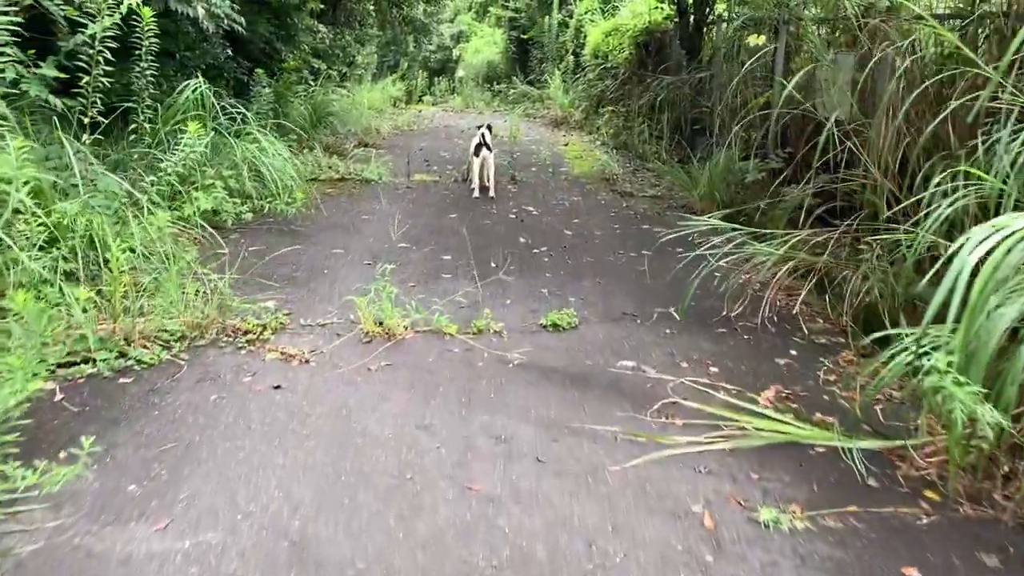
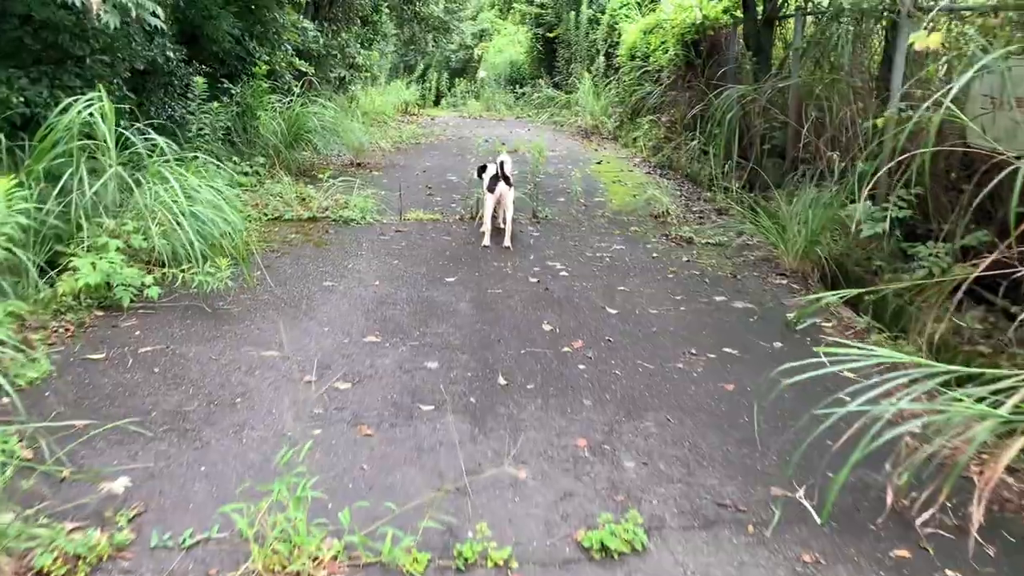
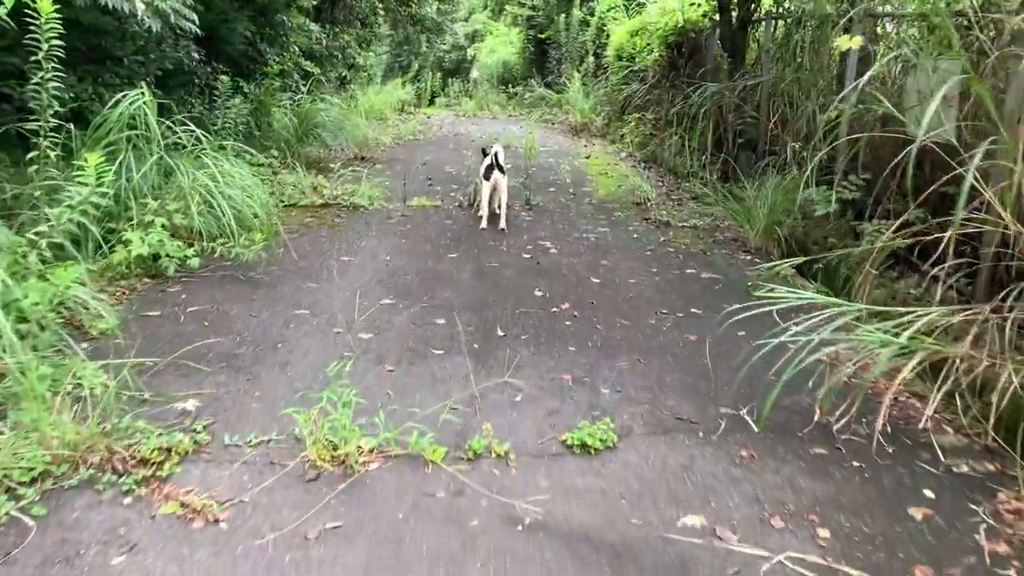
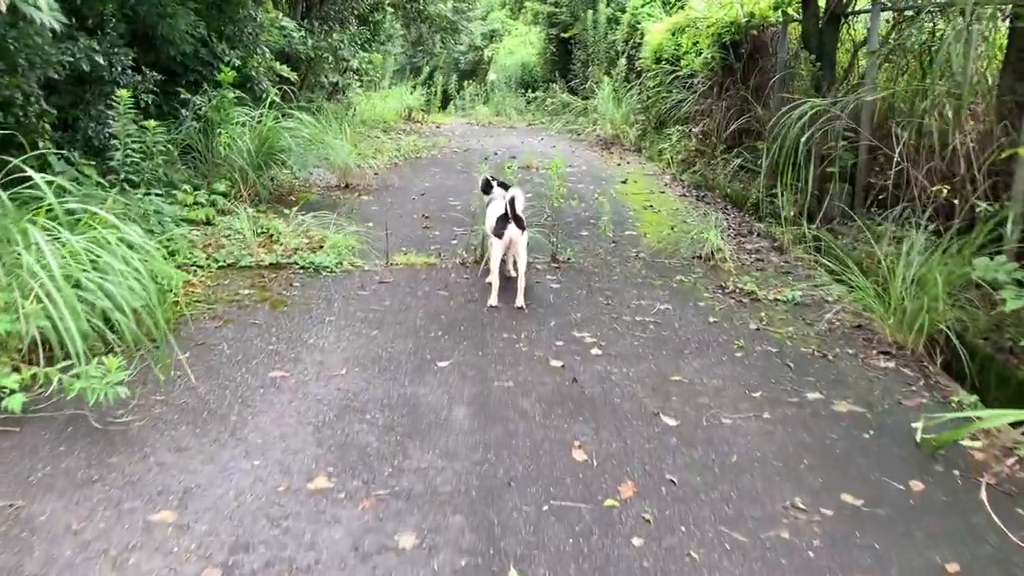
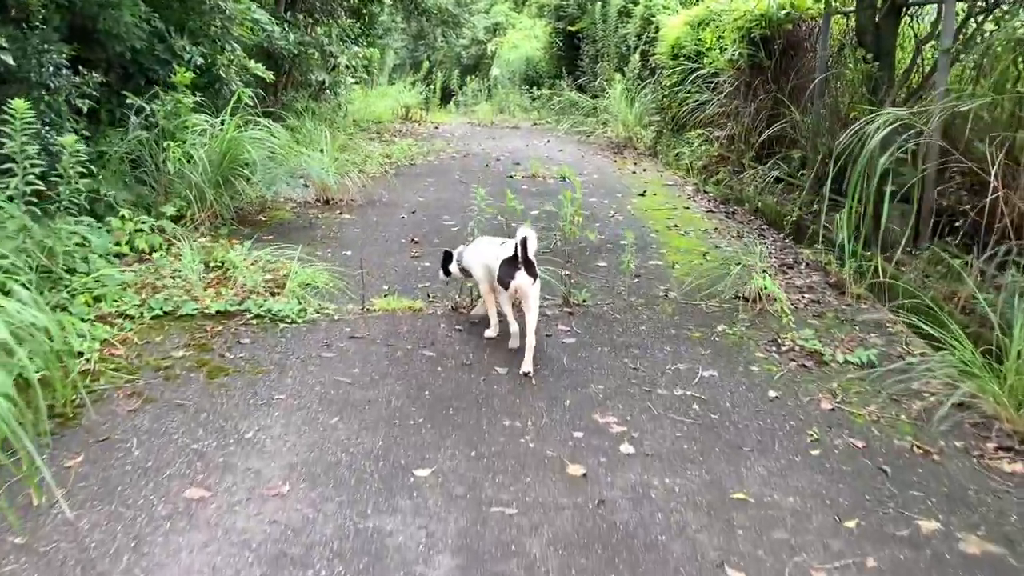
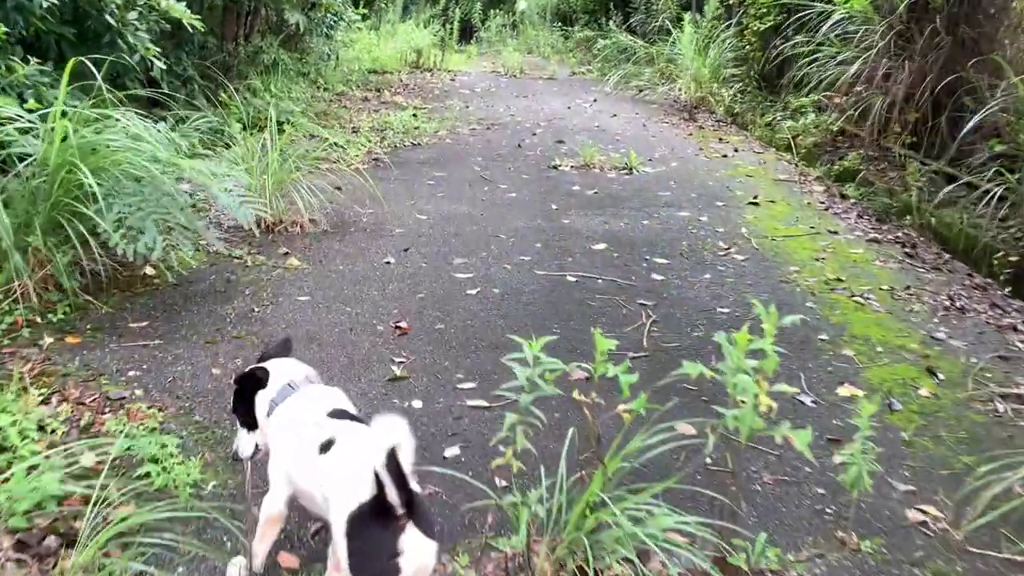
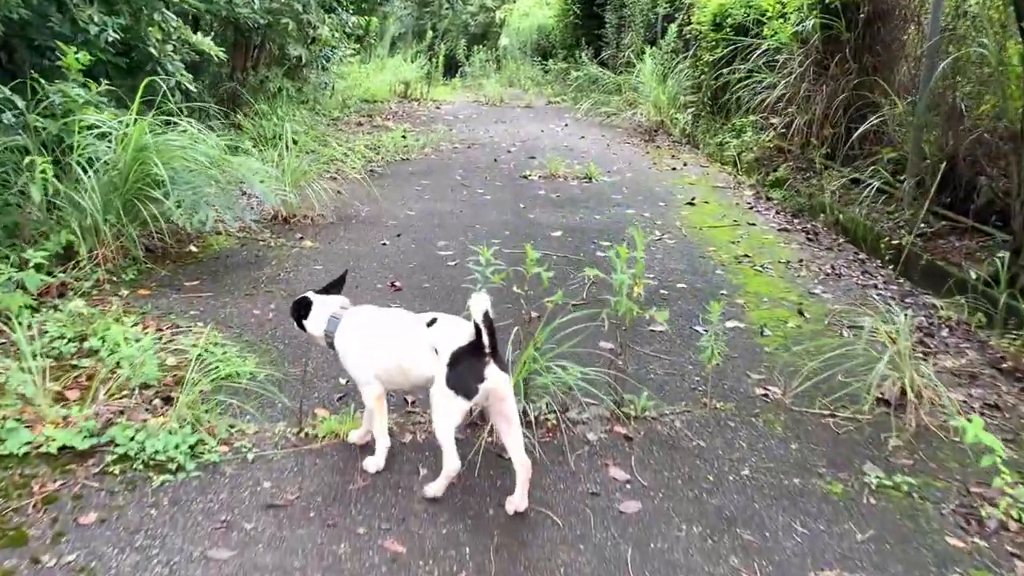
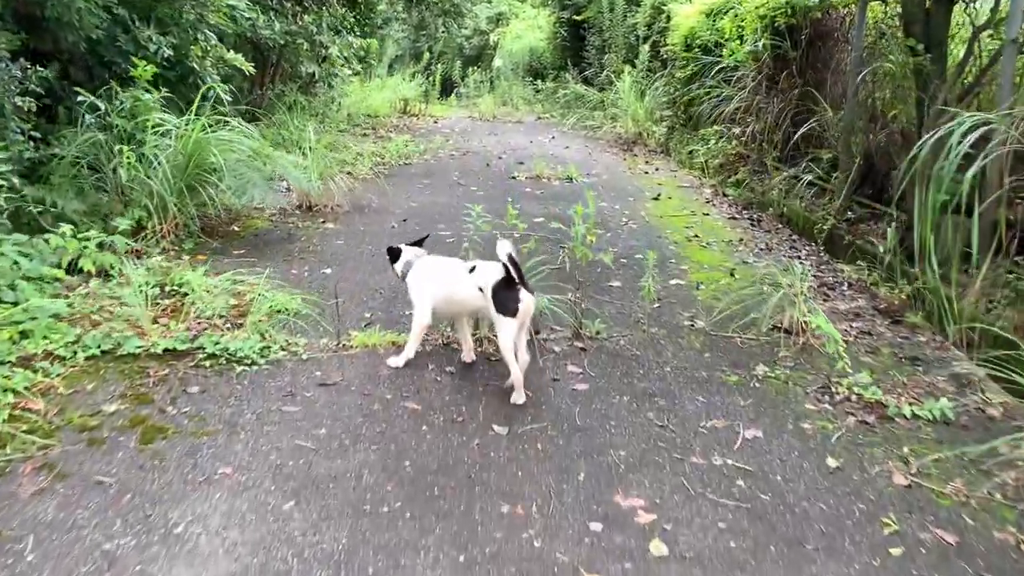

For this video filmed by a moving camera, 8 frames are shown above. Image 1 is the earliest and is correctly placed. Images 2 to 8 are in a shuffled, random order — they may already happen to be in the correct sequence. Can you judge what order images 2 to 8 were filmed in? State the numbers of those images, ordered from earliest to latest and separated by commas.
3, 2, 4, 5, 8, 7, 6
